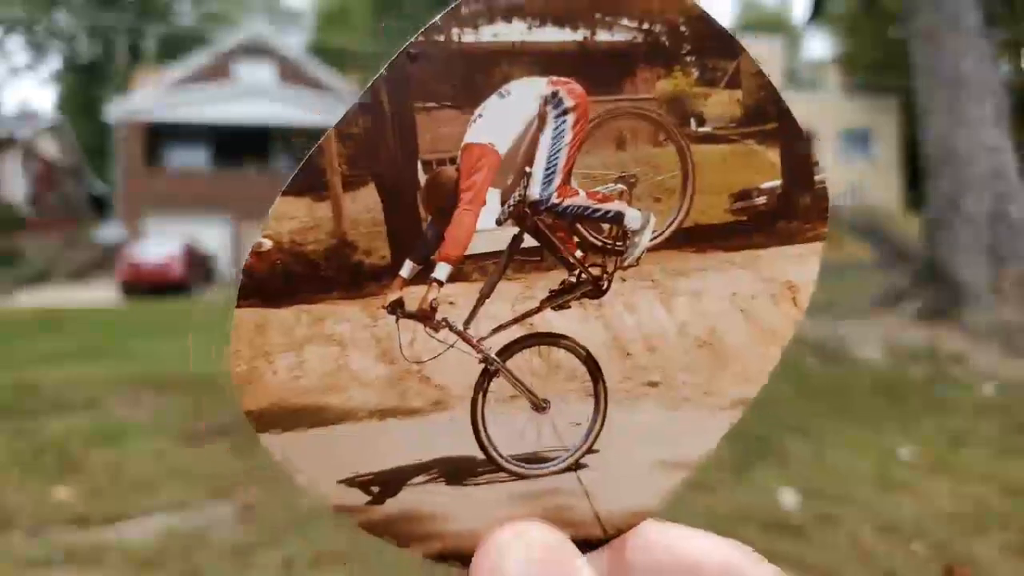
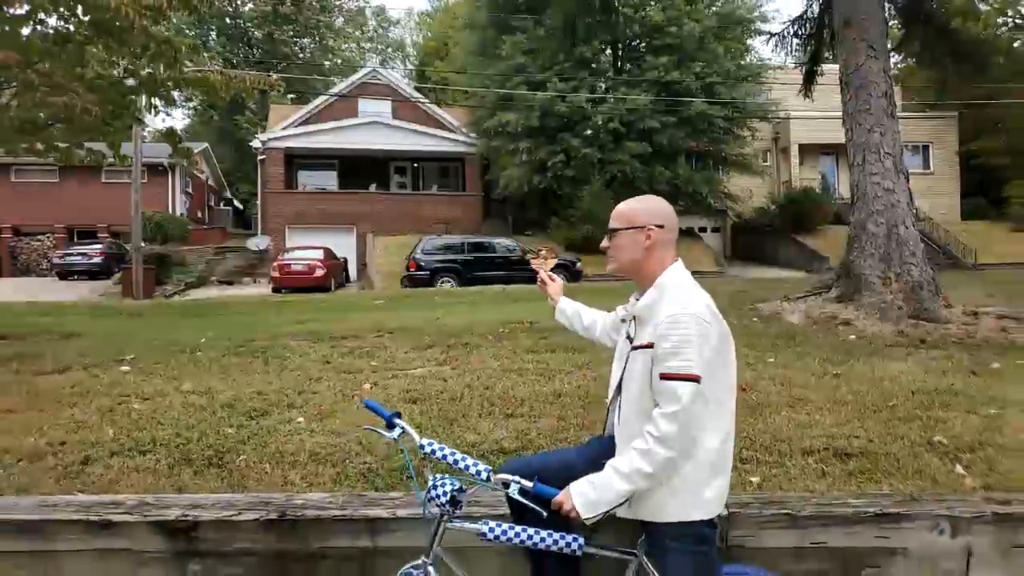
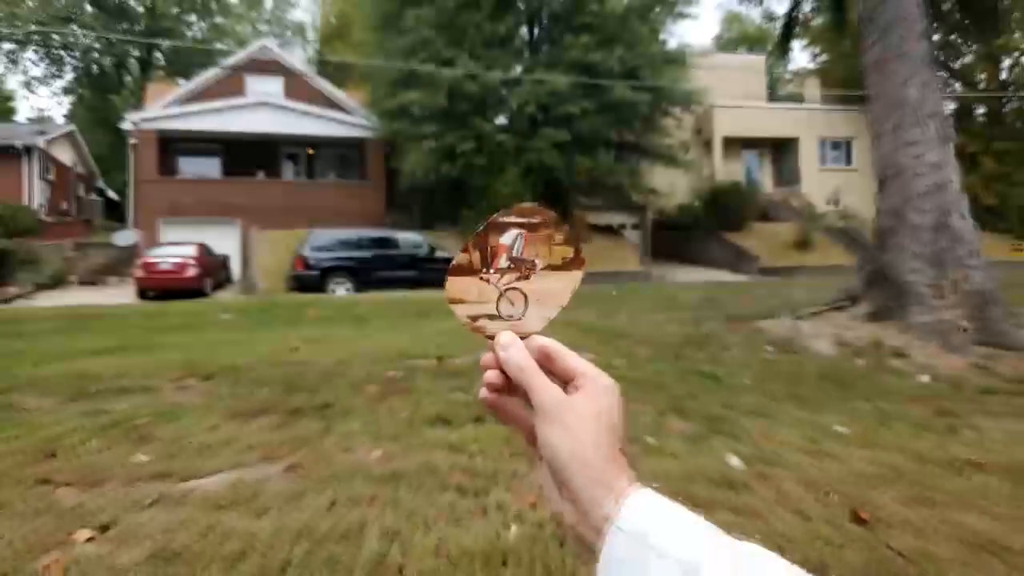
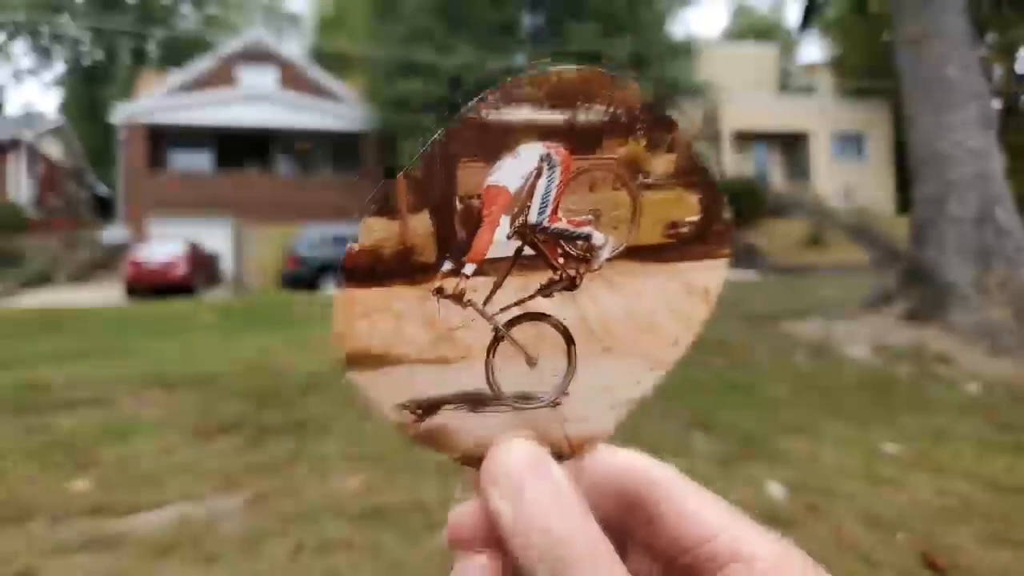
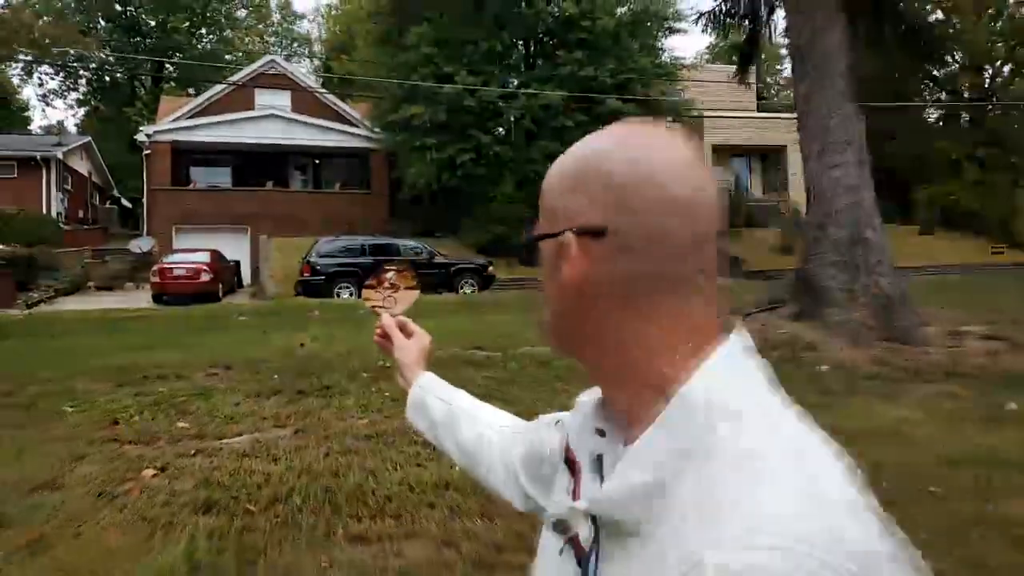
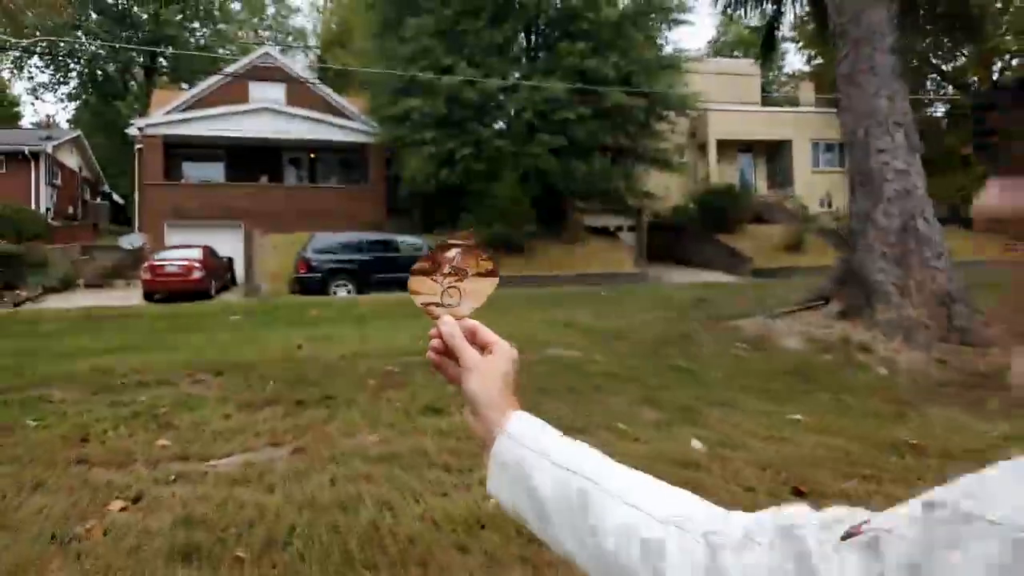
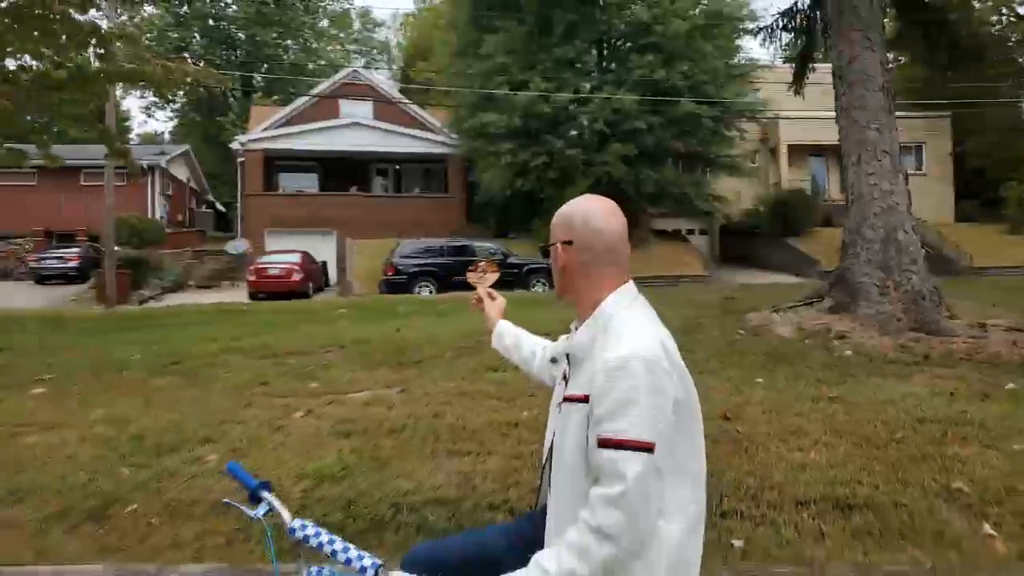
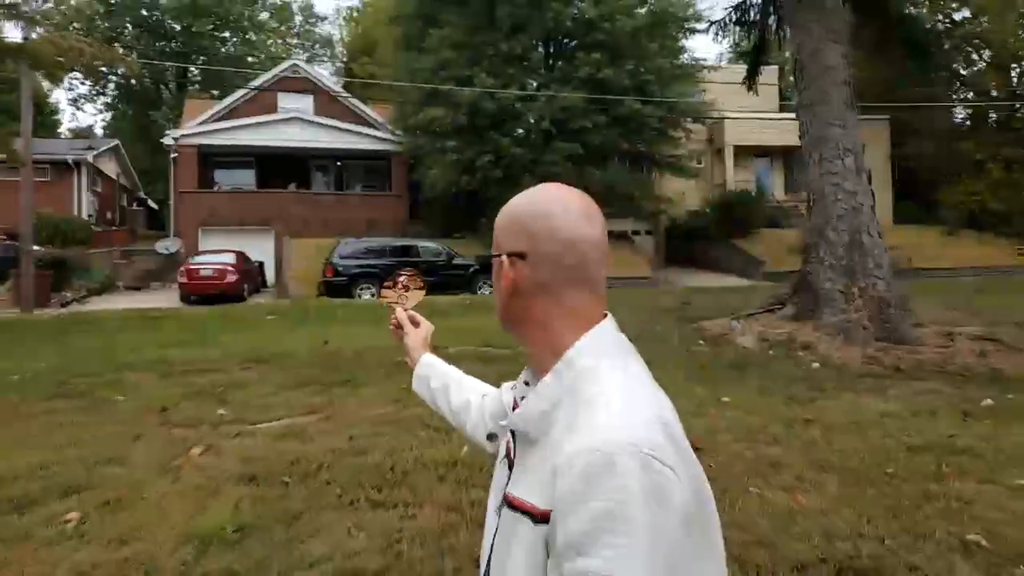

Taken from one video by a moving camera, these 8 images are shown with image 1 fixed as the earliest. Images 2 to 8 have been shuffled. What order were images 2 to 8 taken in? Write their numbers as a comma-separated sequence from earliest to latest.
4, 3, 6, 5, 8, 7, 2
